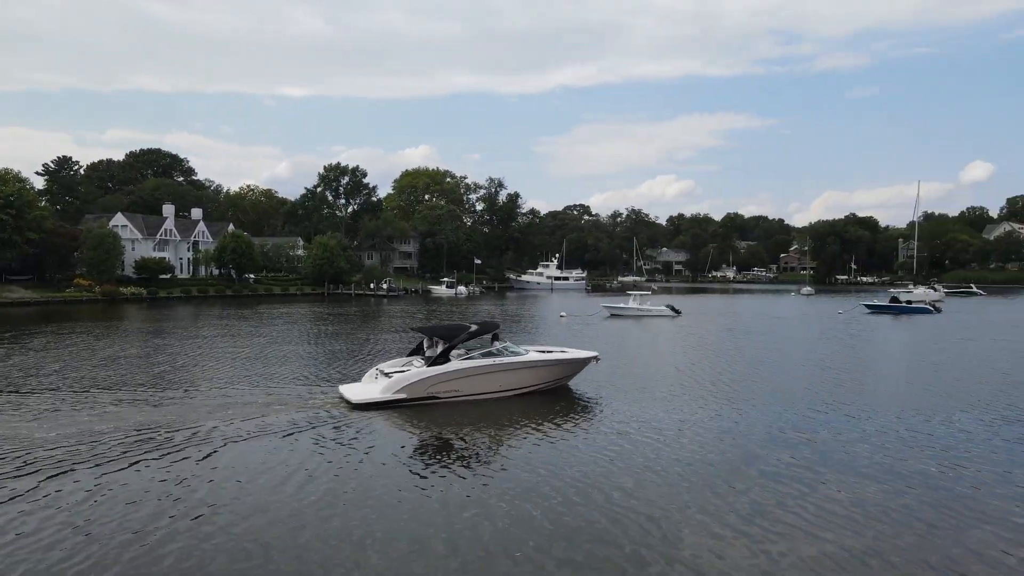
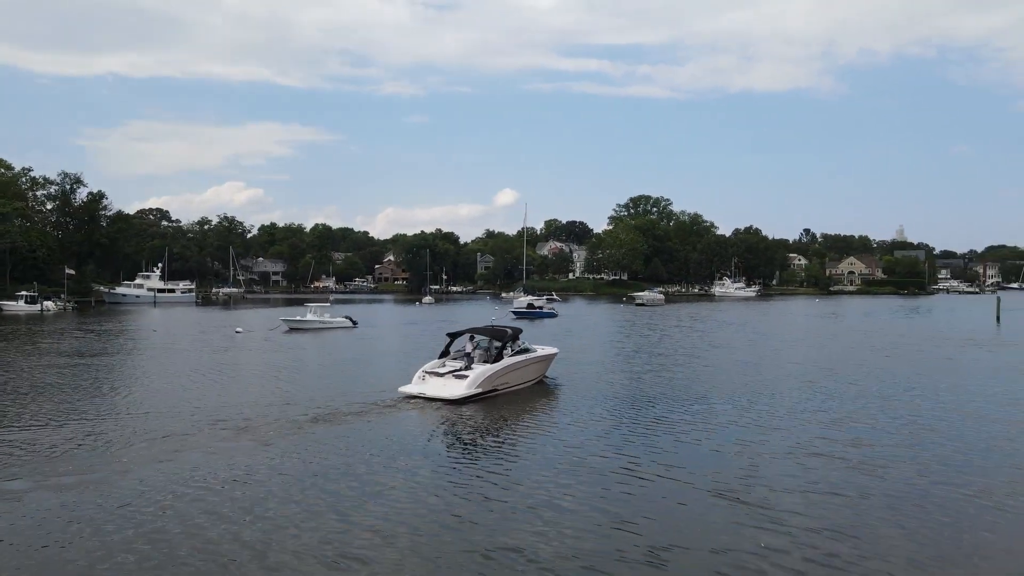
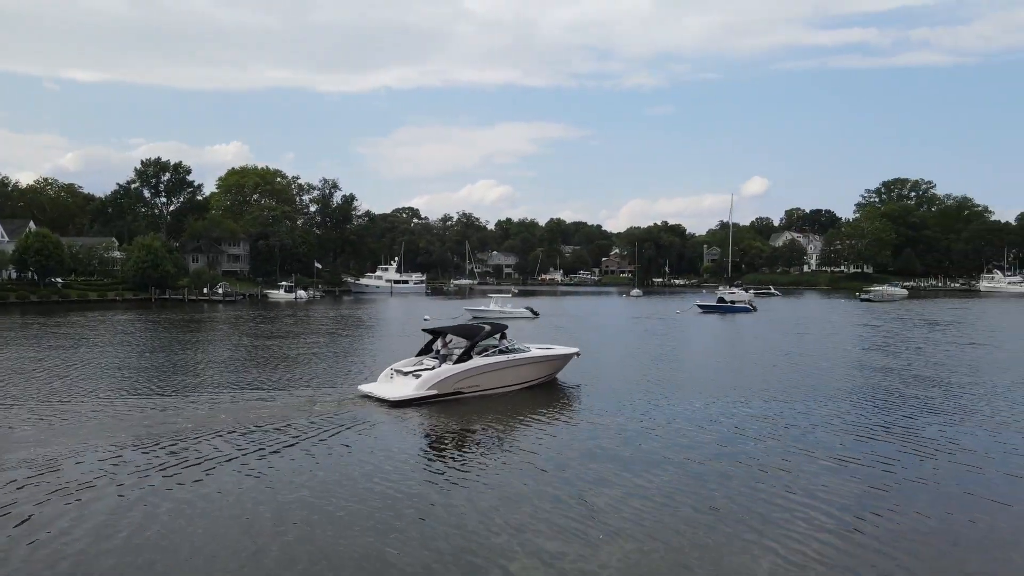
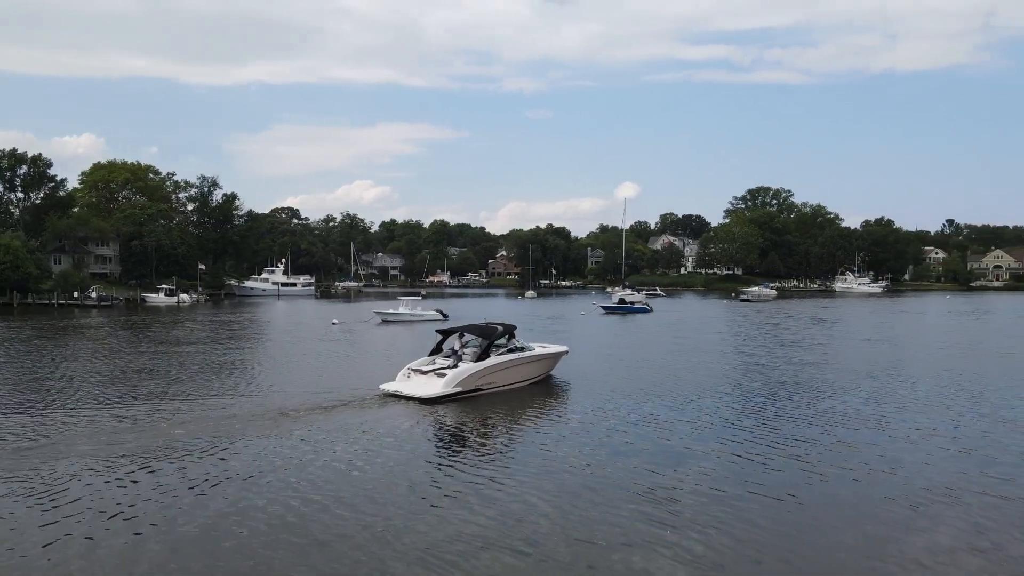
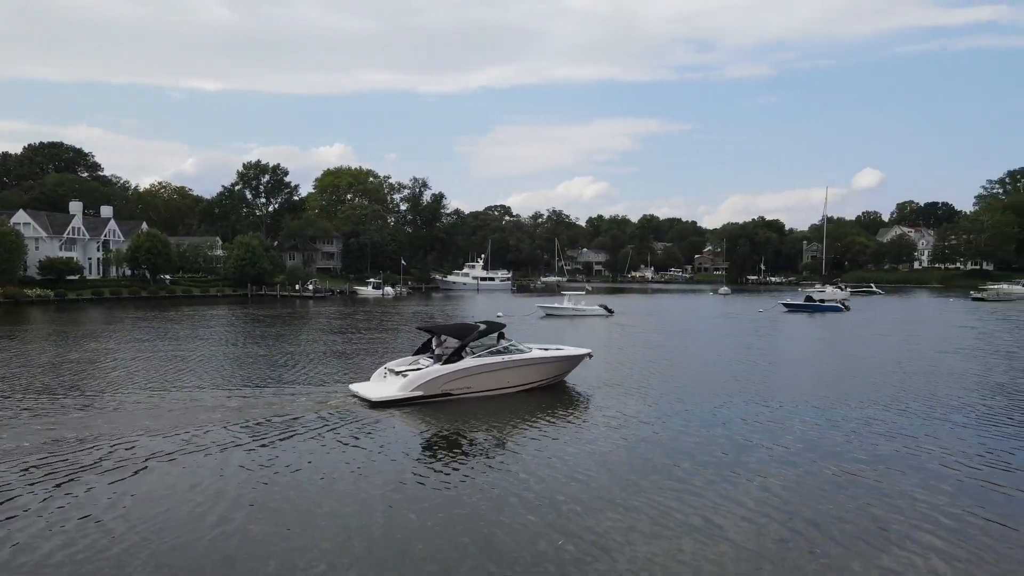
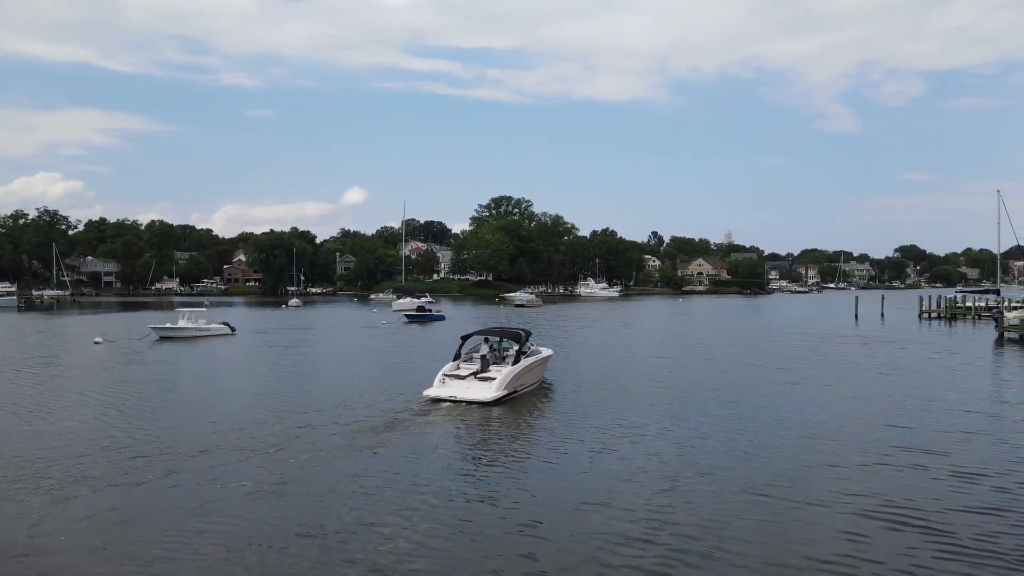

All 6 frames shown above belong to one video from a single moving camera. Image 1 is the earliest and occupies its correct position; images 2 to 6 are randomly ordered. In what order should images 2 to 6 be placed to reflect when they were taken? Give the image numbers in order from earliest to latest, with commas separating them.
5, 3, 4, 2, 6
